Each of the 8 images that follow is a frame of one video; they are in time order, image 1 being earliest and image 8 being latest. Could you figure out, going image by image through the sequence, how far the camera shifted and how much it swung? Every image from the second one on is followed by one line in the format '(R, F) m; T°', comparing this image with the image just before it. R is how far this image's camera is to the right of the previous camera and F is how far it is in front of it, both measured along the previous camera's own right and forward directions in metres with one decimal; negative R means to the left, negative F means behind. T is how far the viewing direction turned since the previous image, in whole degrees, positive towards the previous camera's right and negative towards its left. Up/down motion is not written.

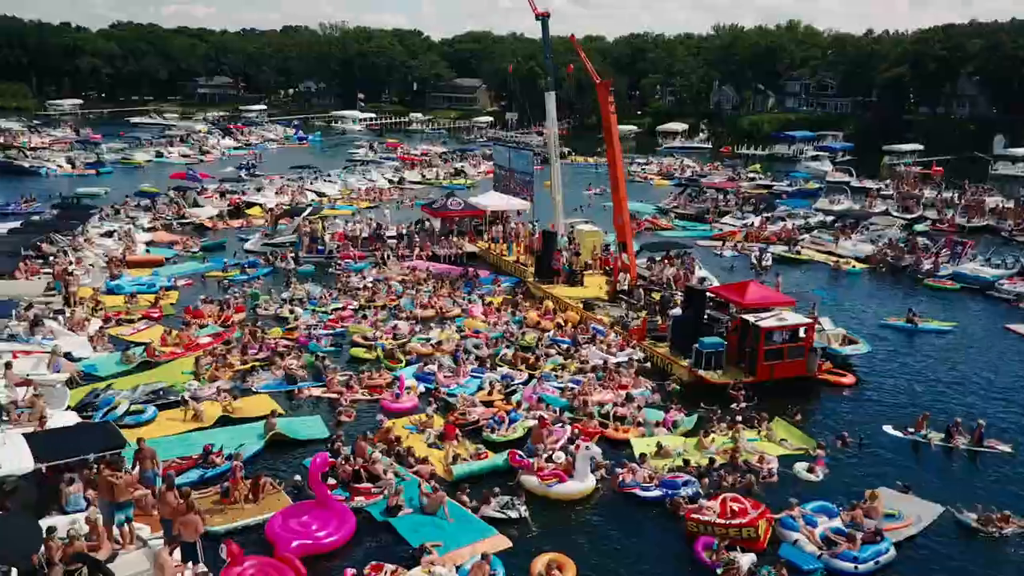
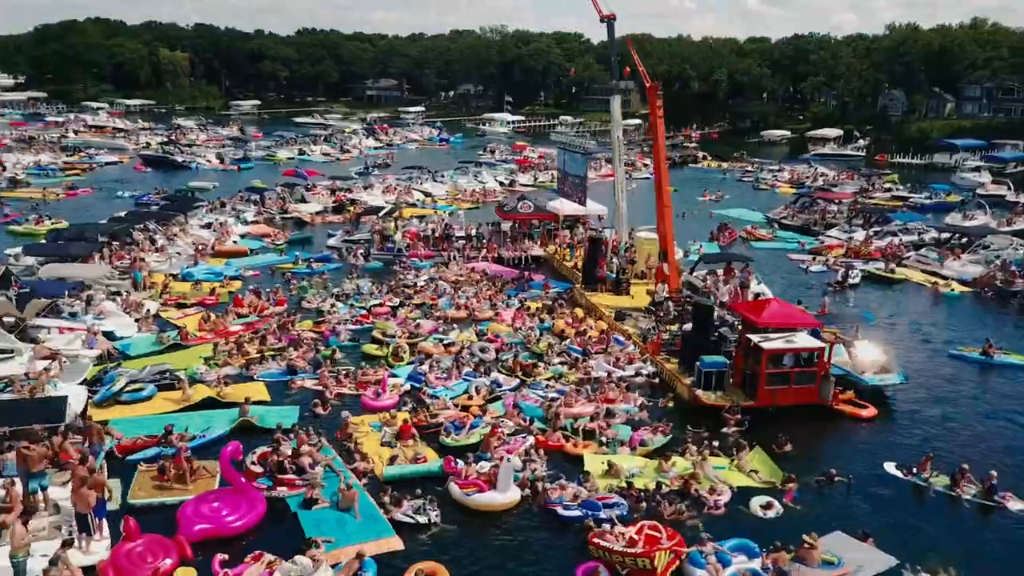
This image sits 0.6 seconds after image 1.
(+5.8, +0.8) m; -11°
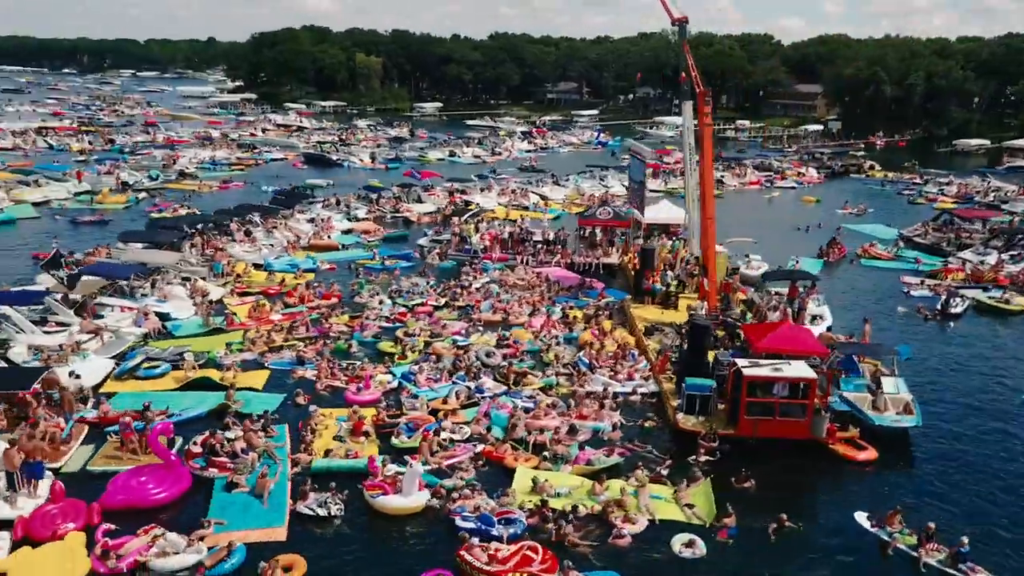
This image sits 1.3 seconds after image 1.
(+6.7, +1.0) m; -13°
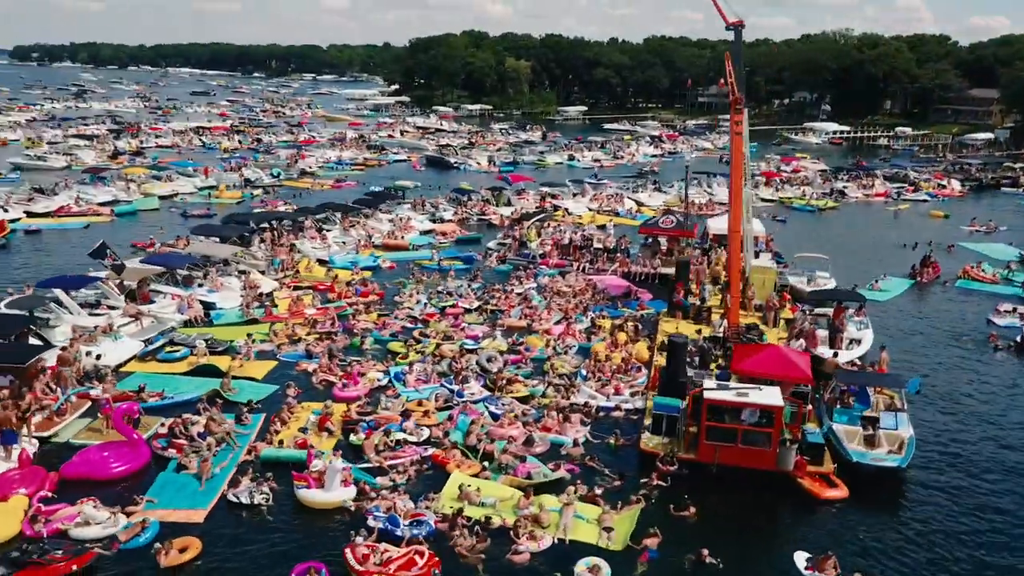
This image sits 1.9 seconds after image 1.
(+5.8, +0.7) m; -11°
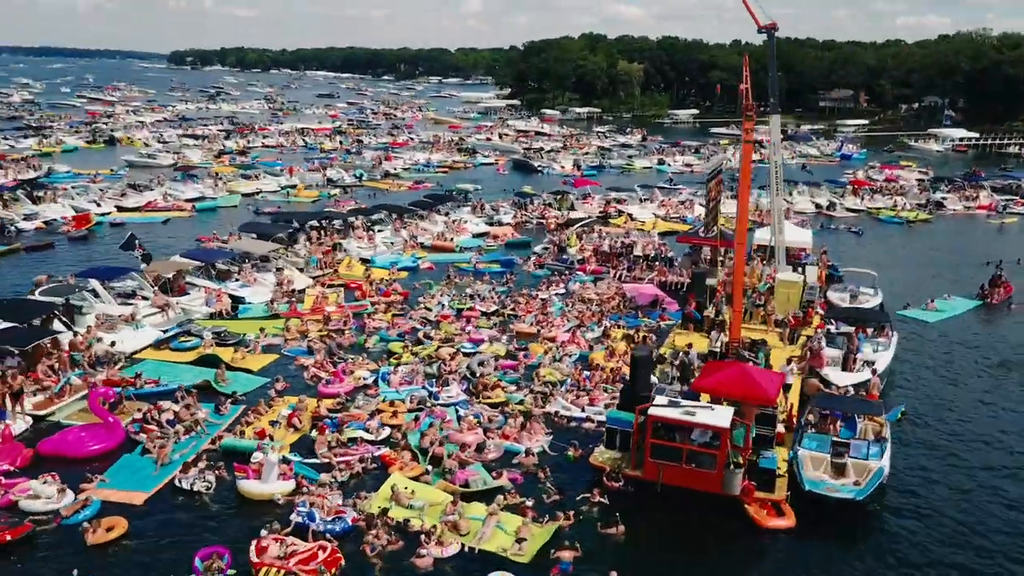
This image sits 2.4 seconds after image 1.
(+4.8, +0.4) m; -8°
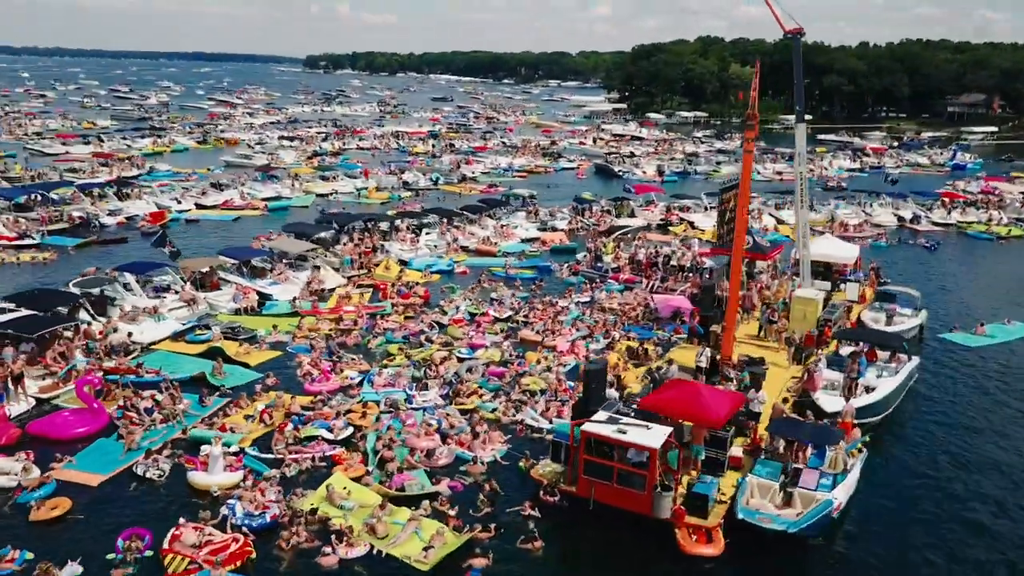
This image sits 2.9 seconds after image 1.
(+4.8, +0.3) m; -8°
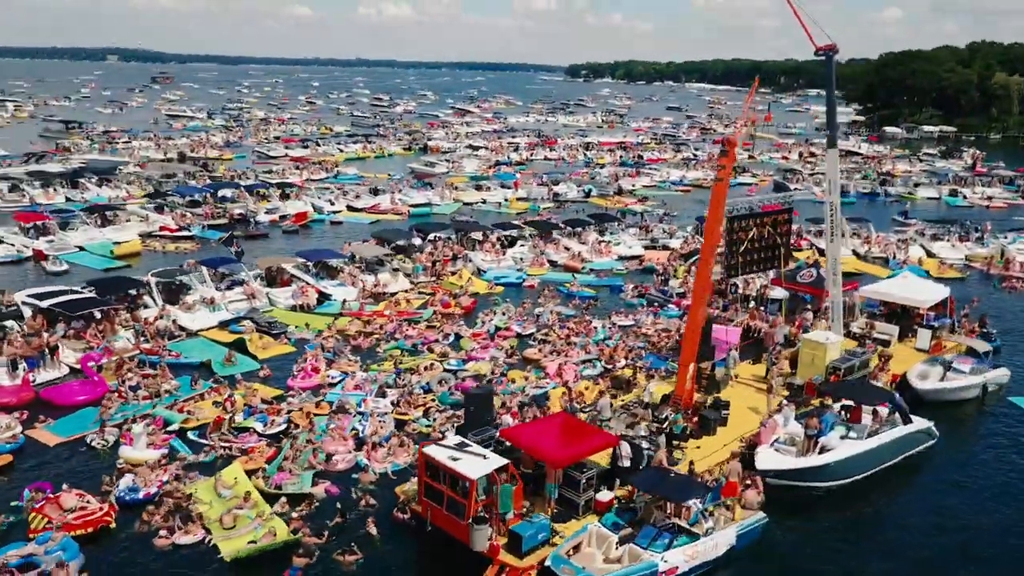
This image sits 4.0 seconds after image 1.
(+10.3, +1.4) m; -17°
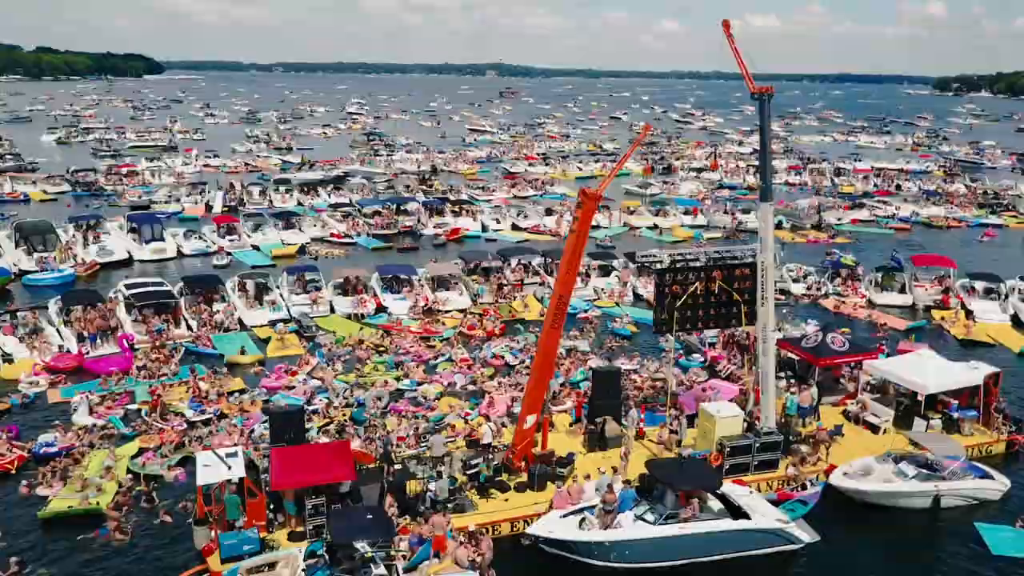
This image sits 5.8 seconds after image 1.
(+15.6, +2.5) m; -23°
